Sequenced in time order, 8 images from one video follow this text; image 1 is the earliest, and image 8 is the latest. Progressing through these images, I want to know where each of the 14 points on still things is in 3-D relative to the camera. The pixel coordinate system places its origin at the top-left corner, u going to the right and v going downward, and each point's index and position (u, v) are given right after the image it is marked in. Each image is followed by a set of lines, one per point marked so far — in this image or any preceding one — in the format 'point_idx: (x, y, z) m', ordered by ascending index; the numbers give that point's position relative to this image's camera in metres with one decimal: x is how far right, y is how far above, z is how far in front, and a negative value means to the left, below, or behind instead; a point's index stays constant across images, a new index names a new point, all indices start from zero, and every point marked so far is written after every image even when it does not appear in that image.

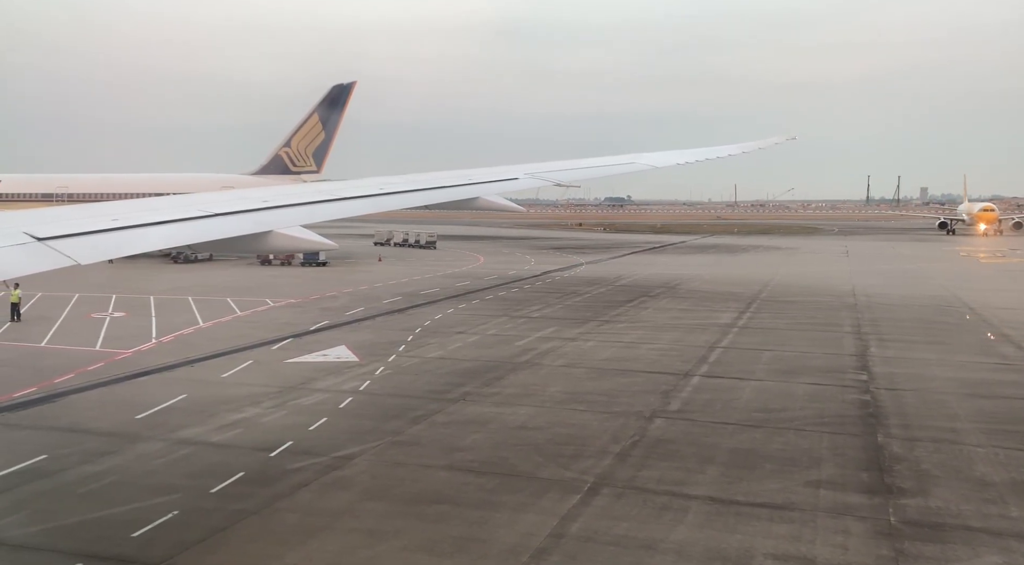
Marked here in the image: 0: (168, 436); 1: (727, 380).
0: (-6.1, -2.7, +14.9) m
1: (+5.3, -2.4, +20.1) m
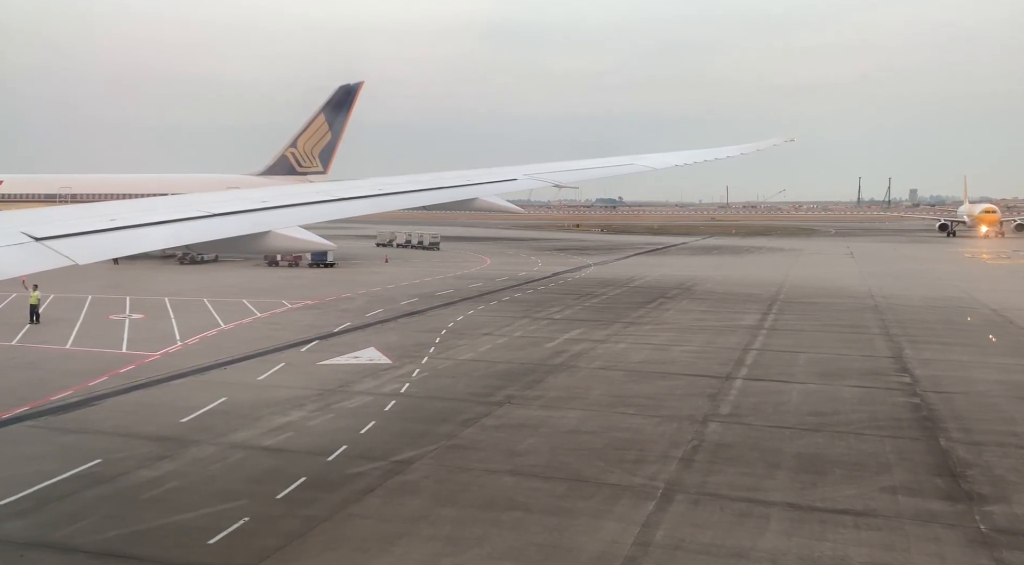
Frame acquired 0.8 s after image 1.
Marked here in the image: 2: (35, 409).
0: (-5.2, -2.8, +14.7) m
1: (+6.2, -2.4, +19.9) m
2: (-10.1, -2.7, +17.6) m
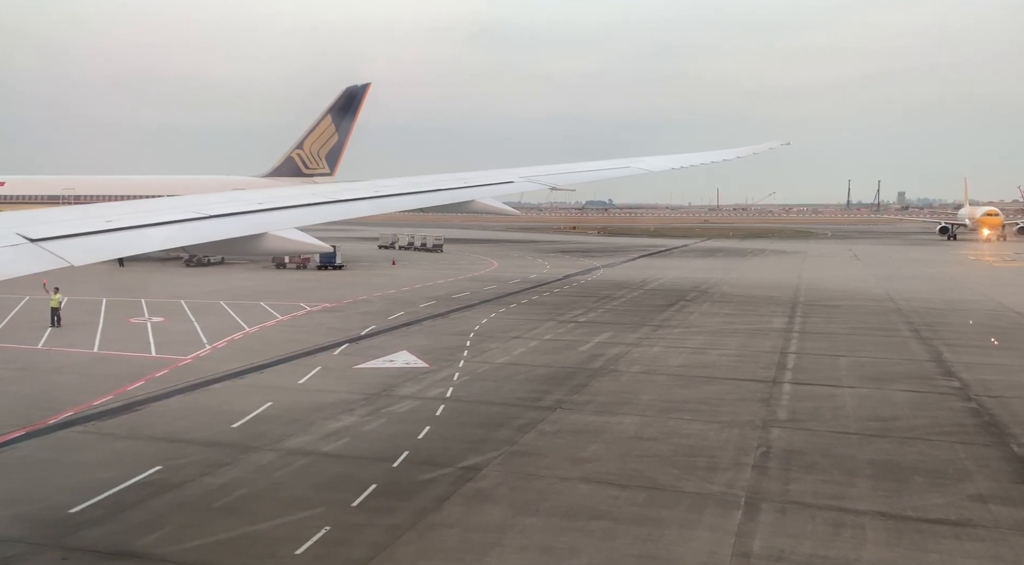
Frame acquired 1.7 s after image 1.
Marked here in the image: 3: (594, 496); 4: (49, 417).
0: (-4.1, -2.8, +14.5) m
1: (+7.3, -2.5, +19.6) m
2: (-9.0, -2.7, +17.3) m
3: (+1.1, -2.9, +11.5) m
4: (-9.4, -2.7, +17.0) m
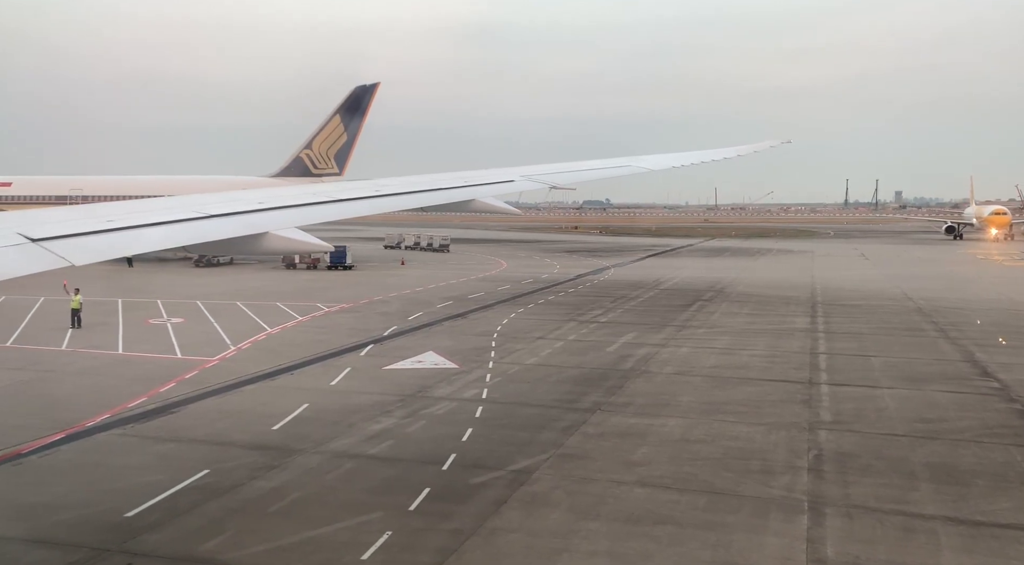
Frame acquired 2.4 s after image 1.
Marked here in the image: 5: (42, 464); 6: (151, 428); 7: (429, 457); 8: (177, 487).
0: (-3.3, -2.8, +14.3) m
1: (+8.1, -2.5, +19.5) m
2: (-8.2, -2.8, +17.2) m
3: (+1.9, -3.0, +11.3) m
4: (-8.6, -2.8, +16.9) m
5: (-7.6, -2.9, +13.4) m
6: (-6.8, -2.8, +15.8) m
7: (-1.4, -2.9, +13.7) m
8: (-4.9, -3.0, +12.0) m
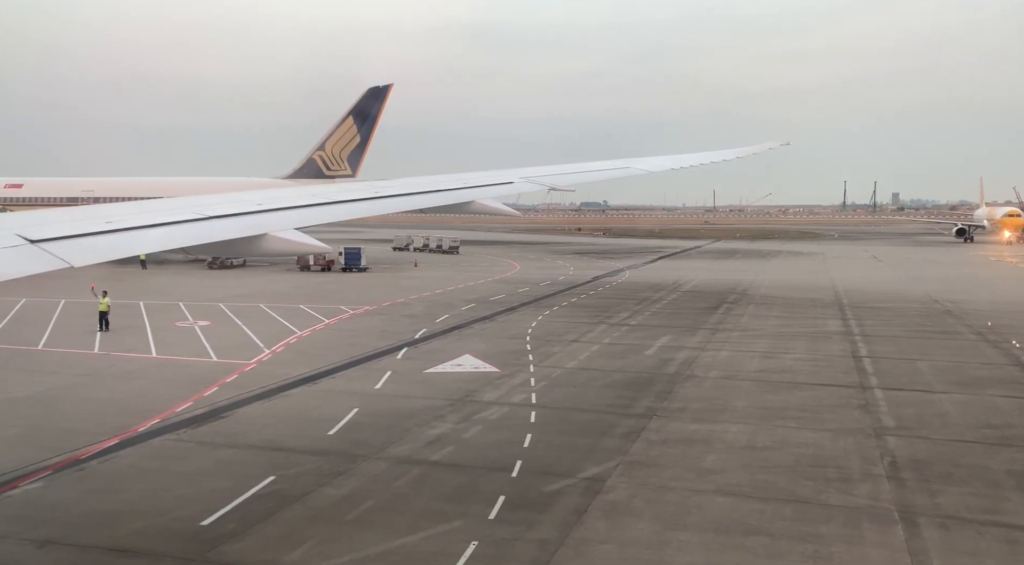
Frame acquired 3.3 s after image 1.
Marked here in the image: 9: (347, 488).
0: (-2.2, -2.9, +14.1) m
1: (+9.3, -2.6, +19.1) m
2: (-7.1, -2.8, +17.0) m
3: (+3.0, -3.0, +11.0) m
4: (-7.5, -2.8, +16.7) m
5: (-6.5, -3.0, +13.2) m
6: (-5.7, -2.8, +15.6) m
7: (-0.3, -2.9, +13.4) m
8: (-3.8, -3.0, +11.8) m
9: (-2.4, -3.0, +12.2) m
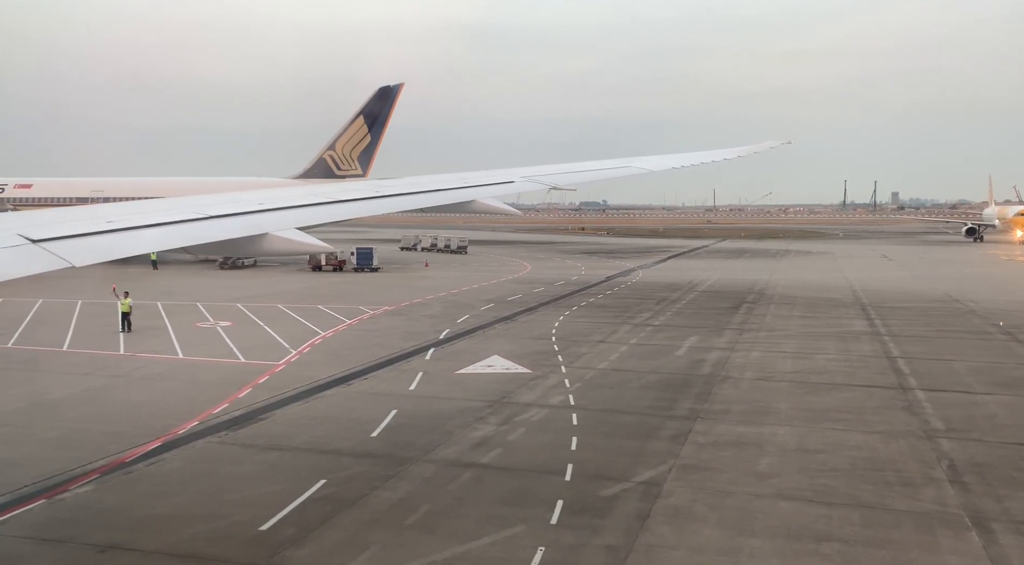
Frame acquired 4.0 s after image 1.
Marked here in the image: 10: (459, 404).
0: (-1.4, -2.9, +13.9) m
1: (+10.1, -2.6, +18.9) m
2: (-6.2, -2.8, +16.9) m
3: (+3.8, -3.0, +10.8) m
4: (-6.7, -2.8, +16.6) m
5: (-5.7, -3.0, +13.1) m
6: (-4.9, -2.9, +15.4) m
7: (+0.5, -3.0, +13.3) m
8: (-3.0, -3.0, +11.7) m
9: (-1.6, -3.0, +12.0) m
10: (-1.2, -2.7, +18.3) m
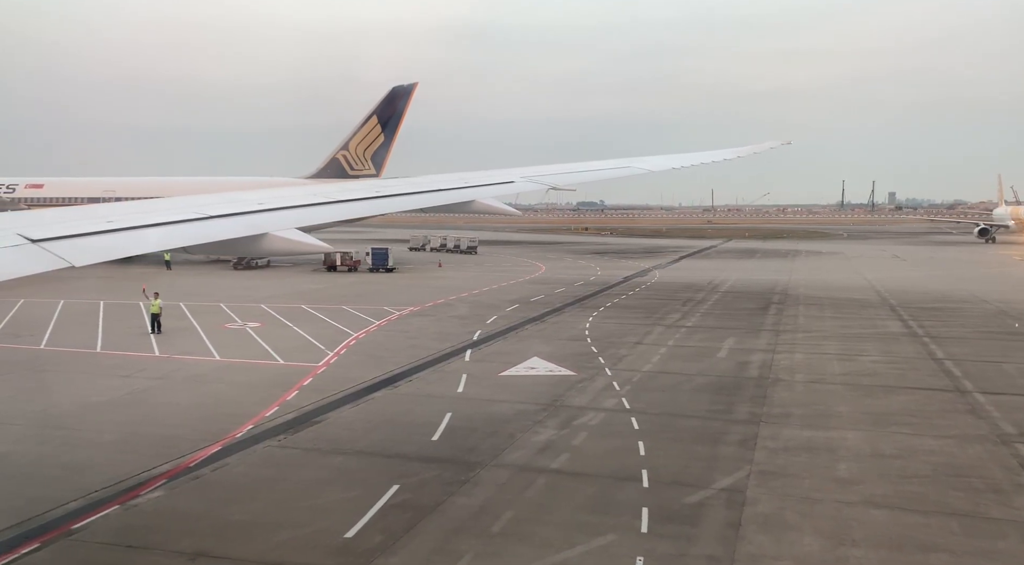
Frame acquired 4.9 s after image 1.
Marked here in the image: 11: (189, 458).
0: (-0.2, -2.9, +13.7) m
1: (+11.3, -2.6, +18.6) m
2: (-5.1, -2.9, +16.7) m
3: (+4.9, -3.1, +10.6) m
4: (-5.5, -2.9, +16.4) m
5: (-4.5, -3.0, +12.9) m
6: (-3.8, -2.9, +15.2) m
7: (+1.7, -3.0, +13.0) m
8: (-1.9, -3.1, +11.4) m
9: (-0.5, -3.1, +11.8) m
10: (0.0, -2.7, +18.1) m
11: (-5.5, -3.0, +14.0) m
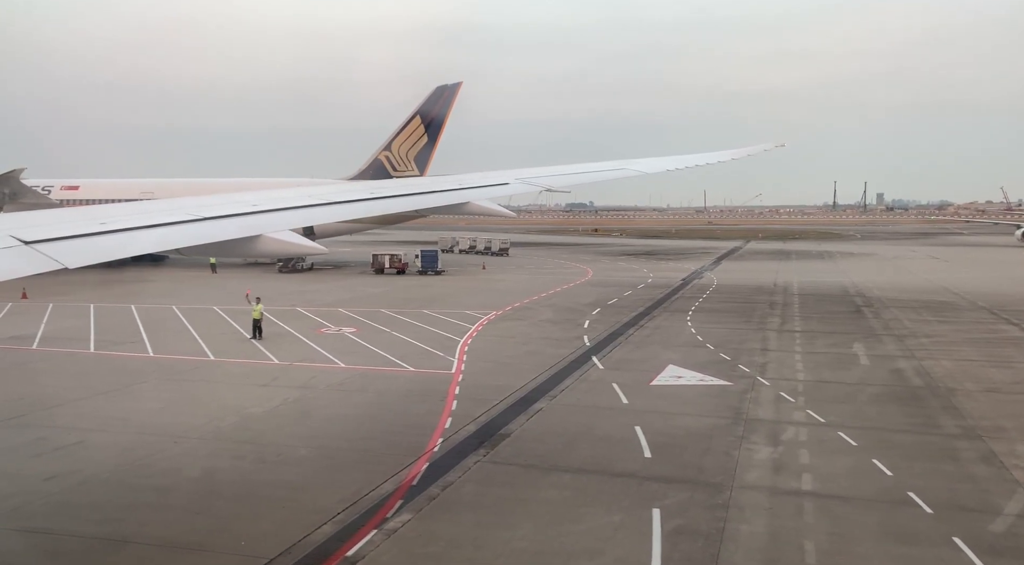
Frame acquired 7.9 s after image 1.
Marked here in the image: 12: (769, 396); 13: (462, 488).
0: (+3.5, -3.1, +12.8) m
1: (+15.2, -2.7, +17.5) m
2: (-1.2, -3.0, +15.9) m
3: (+8.6, -3.2, +9.6) m
4: (-1.7, -3.0, +15.6) m
5: (-0.8, -3.2, +12.1) m
6: (0.0, -3.0, +14.4) m
7: (+5.4, -3.1, +12.1) m
8: (+1.9, -3.2, +10.6) m
9: (+3.2, -3.2, +10.9) m
10: (+3.9, -2.8, +17.2) m
11: (-1.7, -3.1, +13.3) m
12: (+6.1, -2.7, +19.7) m
13: (-0.7, -3.1, +12.7) m
